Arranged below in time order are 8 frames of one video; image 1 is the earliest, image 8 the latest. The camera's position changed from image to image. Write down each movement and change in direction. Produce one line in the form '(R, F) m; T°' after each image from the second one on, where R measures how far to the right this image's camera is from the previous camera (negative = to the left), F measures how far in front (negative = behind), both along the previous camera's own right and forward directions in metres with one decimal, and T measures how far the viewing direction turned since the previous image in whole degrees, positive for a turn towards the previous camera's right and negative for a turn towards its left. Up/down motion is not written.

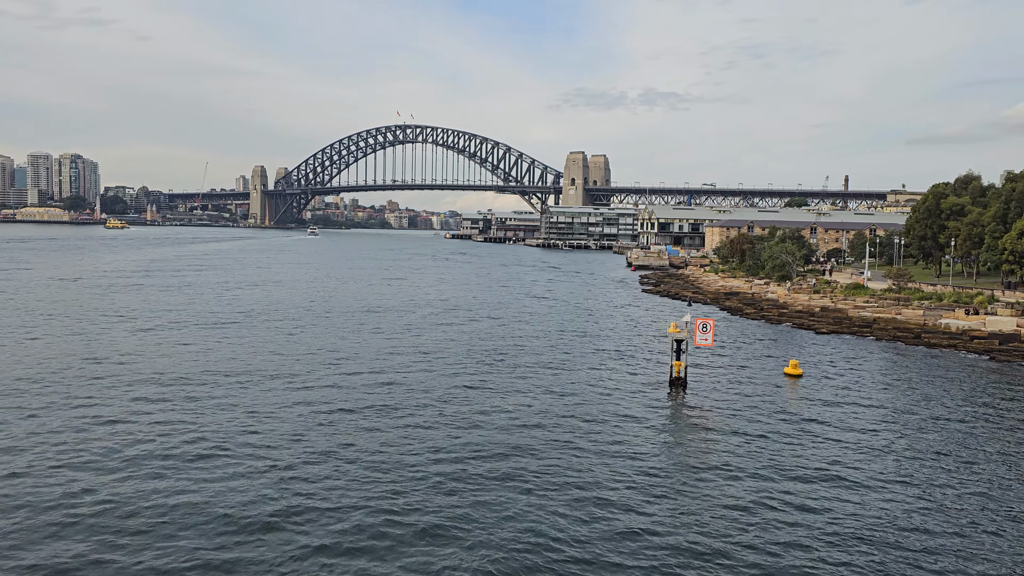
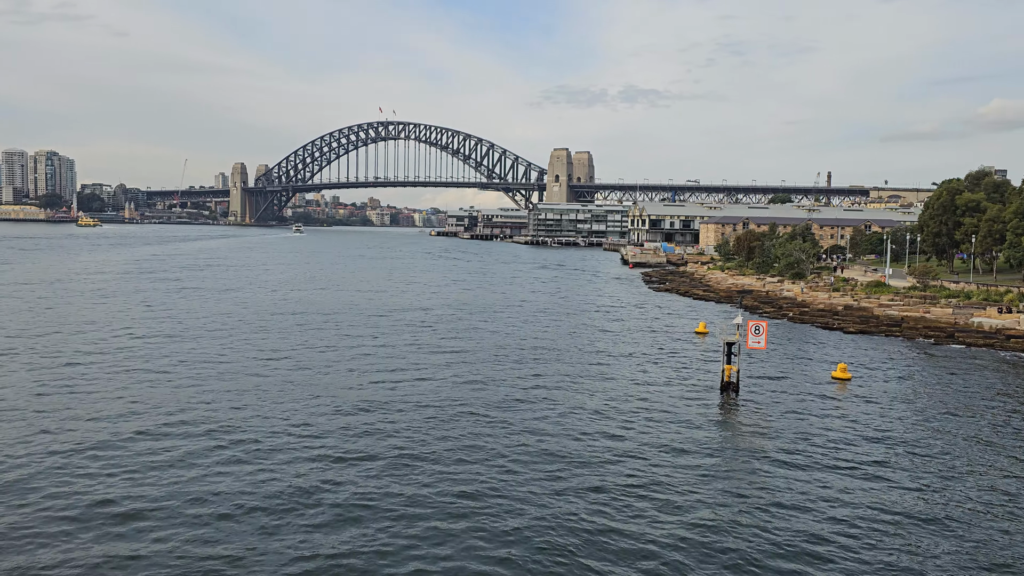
(-1.3, +0.9) m; +1°
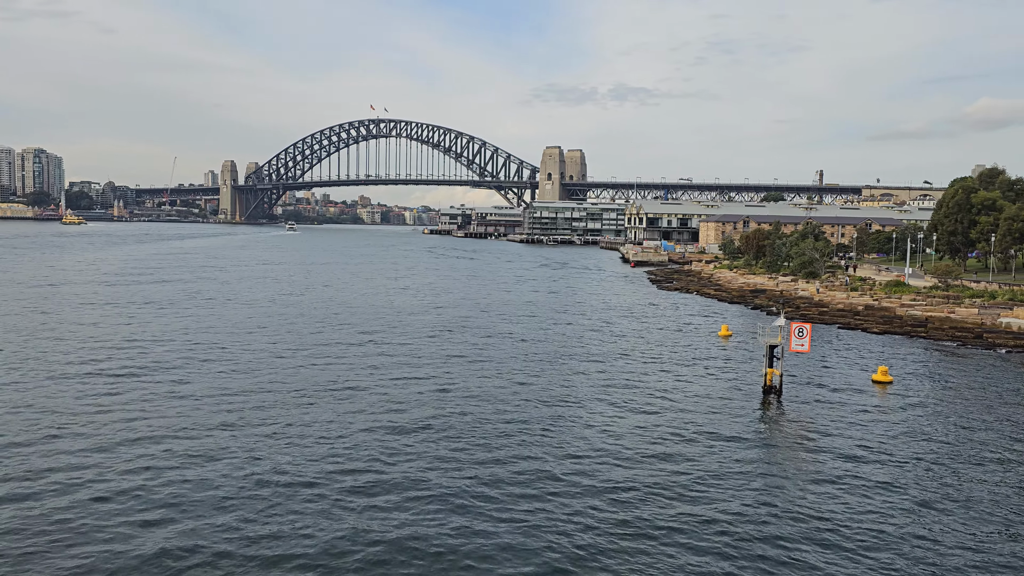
(-1.0, +0.6) m; +1°
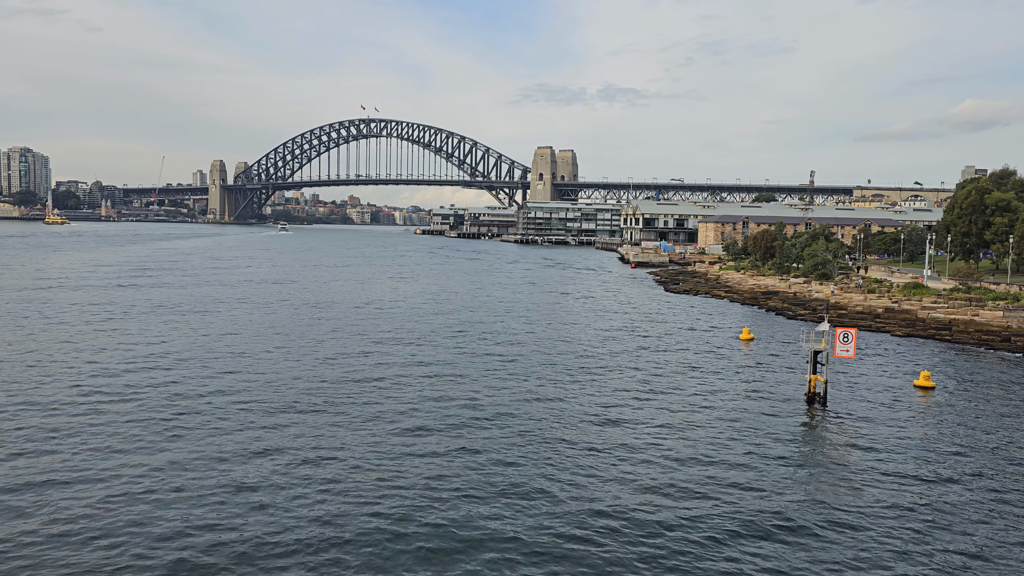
(-1.0, +0.6) m; +1°
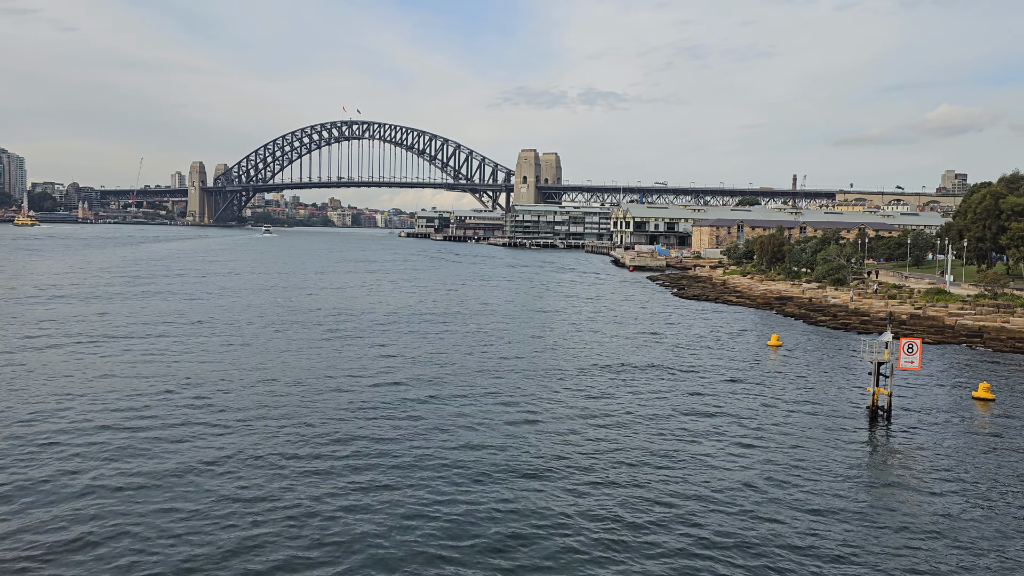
(-1.4, +0.9) m; +1°
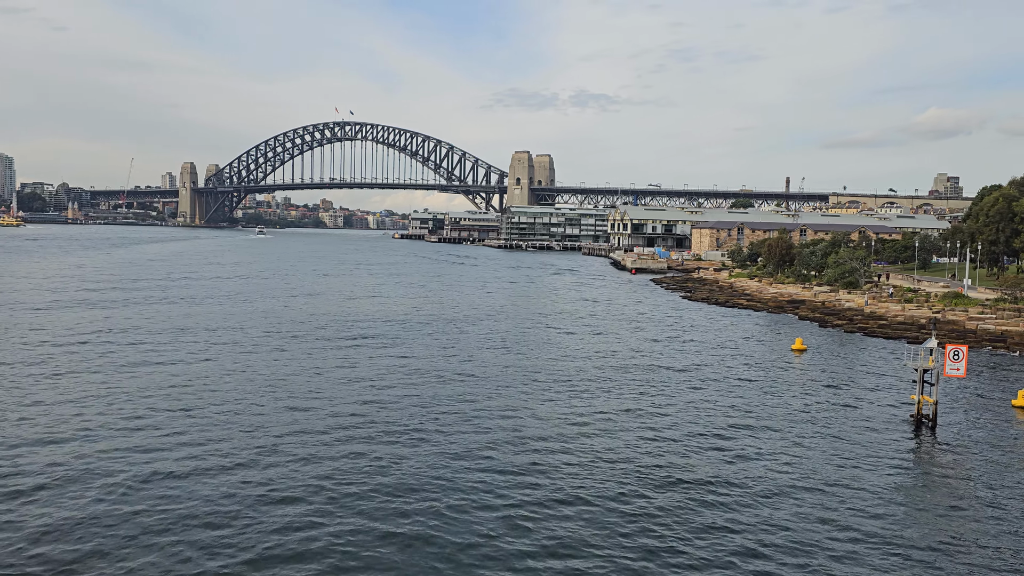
(-0.8, +0.5) m; +1°
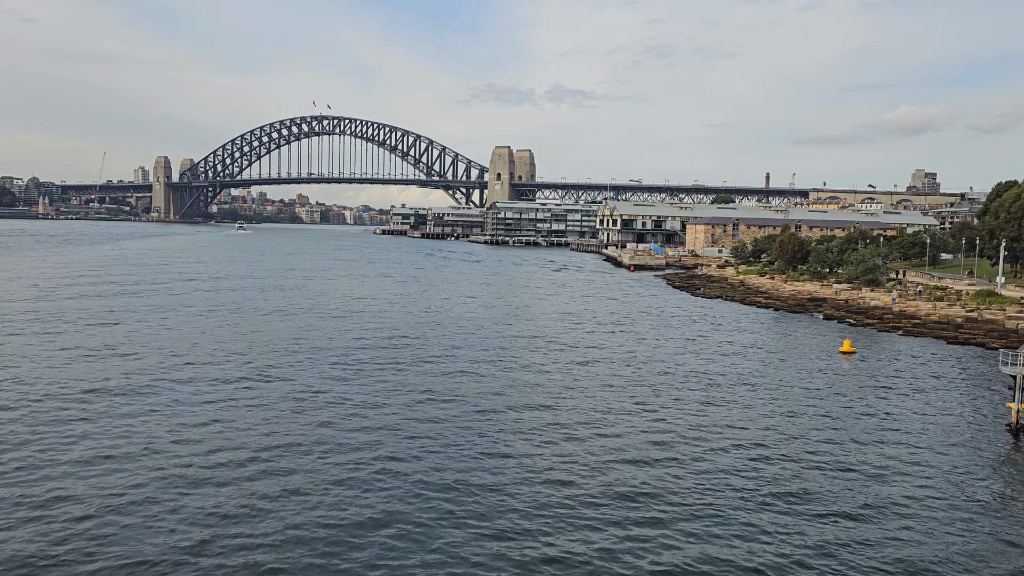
(-1.7, +1.2) m; +2°
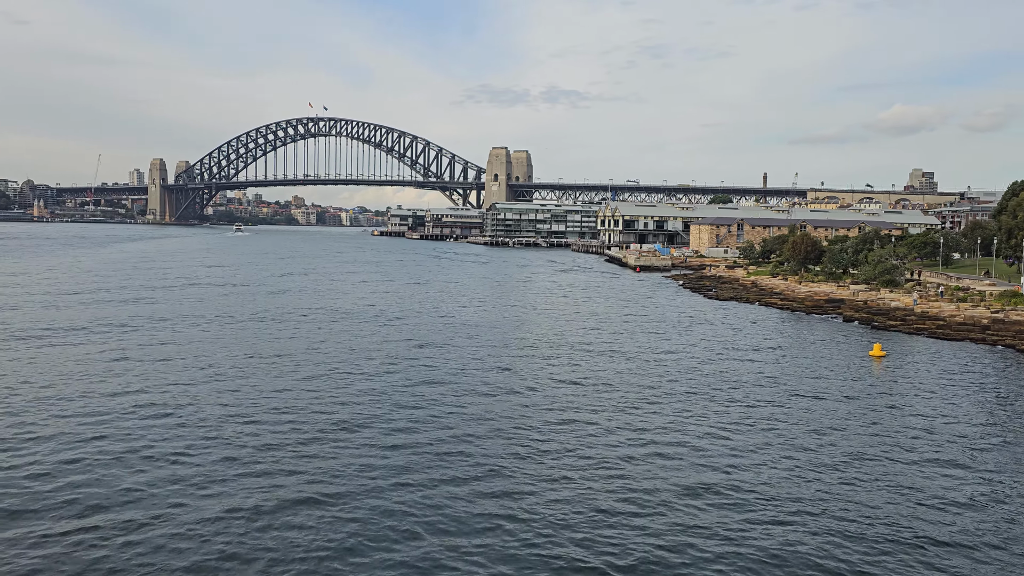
(-0.8, +0.6) m; 0°
